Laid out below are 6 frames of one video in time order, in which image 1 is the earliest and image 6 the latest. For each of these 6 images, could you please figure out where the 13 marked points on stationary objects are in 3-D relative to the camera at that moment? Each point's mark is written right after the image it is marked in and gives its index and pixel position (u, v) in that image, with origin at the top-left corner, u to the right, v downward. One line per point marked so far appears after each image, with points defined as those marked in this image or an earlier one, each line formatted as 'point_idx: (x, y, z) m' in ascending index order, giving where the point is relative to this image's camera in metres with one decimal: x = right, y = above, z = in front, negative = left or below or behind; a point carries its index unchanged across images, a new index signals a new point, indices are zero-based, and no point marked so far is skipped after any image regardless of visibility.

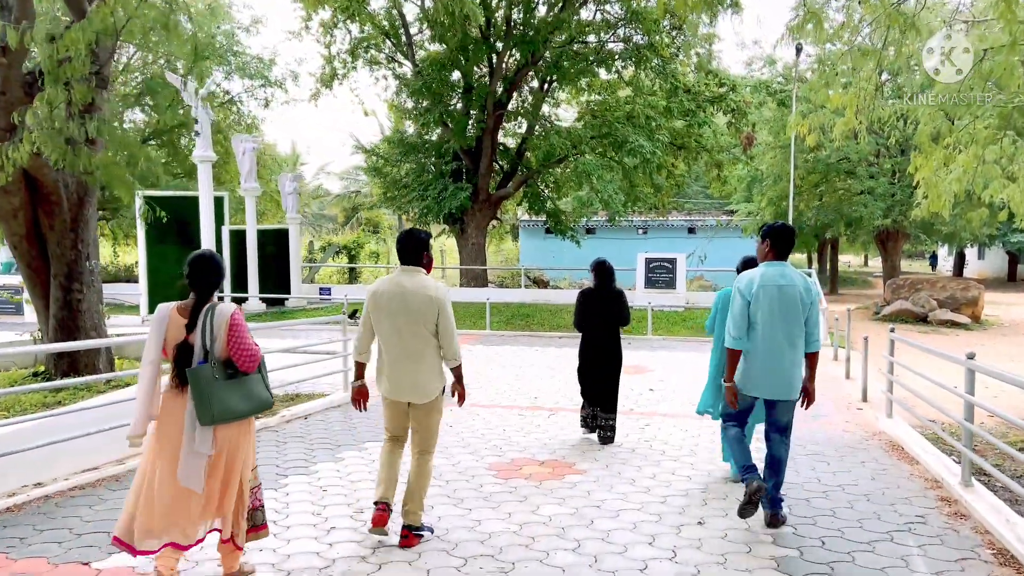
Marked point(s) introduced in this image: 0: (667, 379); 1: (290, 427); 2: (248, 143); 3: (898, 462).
0: (+1.9, -1.1, +10.1) m
1: (-2.0, -1.2, +7.4) m
2: (-5.0, +2.7, +15.6) m
3: (+2.9, -1.3, +6.2) m
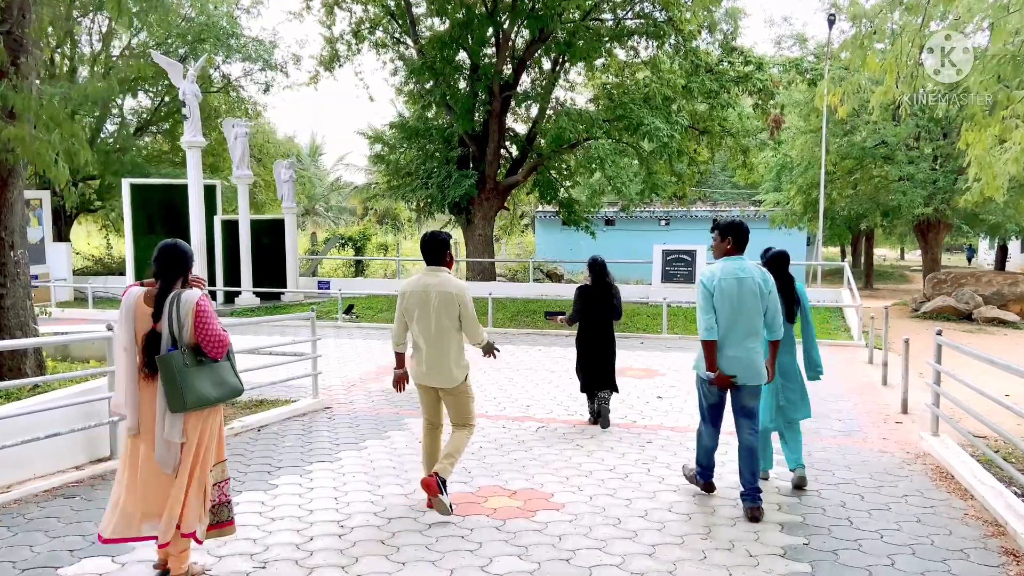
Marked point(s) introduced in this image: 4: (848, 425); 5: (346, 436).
0: (+1.8, -1.0, +9.0) m
1: (-2.1, -1.2, +6.5) m
2: (-4.8, +2.9, +14.8) m
3: (+2.7, -1.3, +5.1) m
4: (+3.0, -1.2, +7.4) m
5: (-1.3, -1.2, +6.7) m
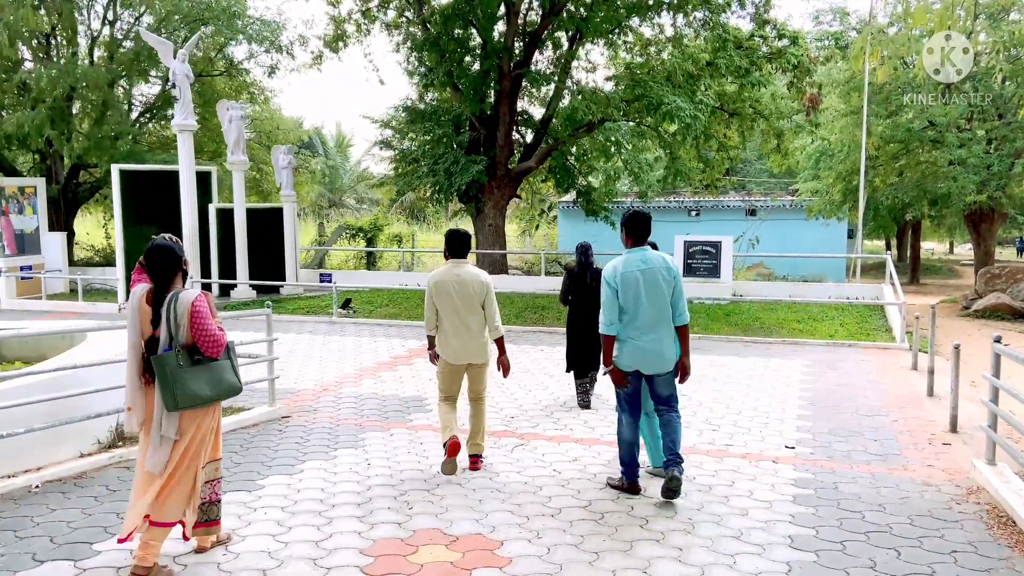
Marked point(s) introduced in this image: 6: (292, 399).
0: (+1.7, -1.0, +7.9) m
1: (-2.4, -1.1, +5.6) m
2: (-4.6, +3.0, +13.9) m
3: (+2.4, -1.3, +4.0) m
4: (+2.8, -1.2, +6.2) m
5: (-1.5, -1.1, +5.8) m
6: (-2.0, -1.0, +7.7) m
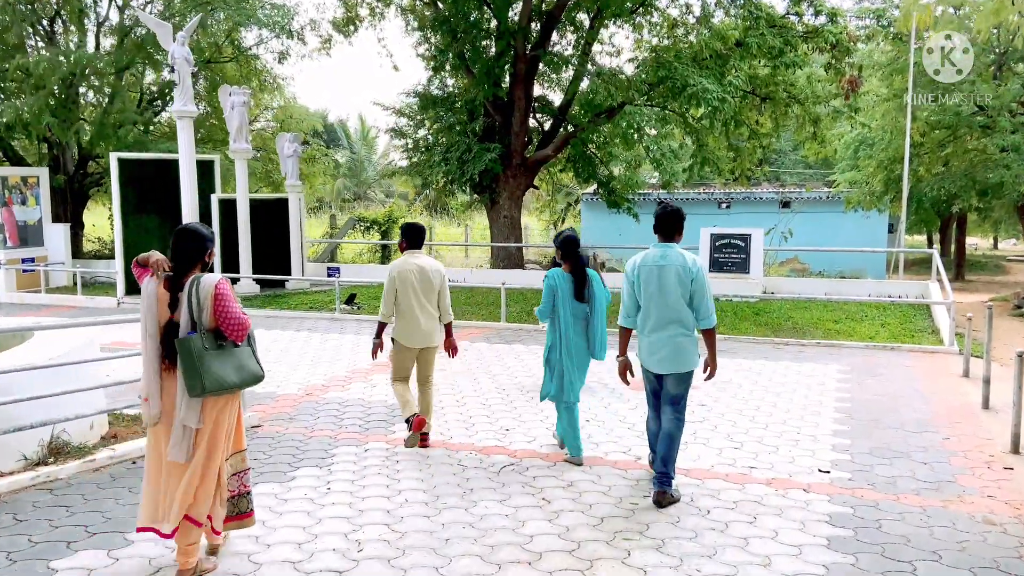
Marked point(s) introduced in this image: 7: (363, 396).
0: (+1.7, -1.0, +7.0) m
1: (-2.5, -1.1, +4.9) m
2: (-4.4, +3.1, +13.3) m
3: (+2.2, -1.3, +3.1) m
4: (+2.7, -1.2, +5.3) m
5: (-1.6, -1.1, +5.0) m
6: (-2.0, -1.0, +7.0) m
7: (-1.3, -1.0, +7.4) m
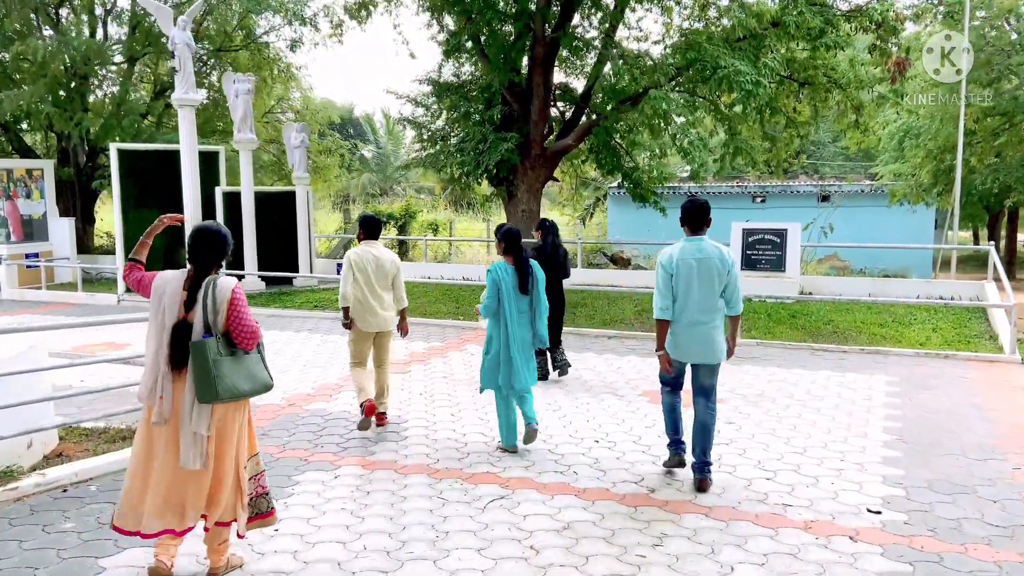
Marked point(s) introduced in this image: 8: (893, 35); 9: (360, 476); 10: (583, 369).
0: (+1.7, -1.0, +6.2) m
1: (-2.5, -1.1, +4.2) m
2: (-4.1, +3.1, +12.7) m
3: (+2.1, -1.3, +2.2) m
4: (+2.7, -1.2, +4.4) m
5: (-1.7, -1.1, +4.3) m
6: (-2.0, -1.0, +6.3) m
7: (-1.3, -1.0, +6.7) m
8: (+5.7, +3.8, +12.6) m
9: (-0.9, -1.1, +4.8) m
10: (+0.7, -0.8, +7.9) m
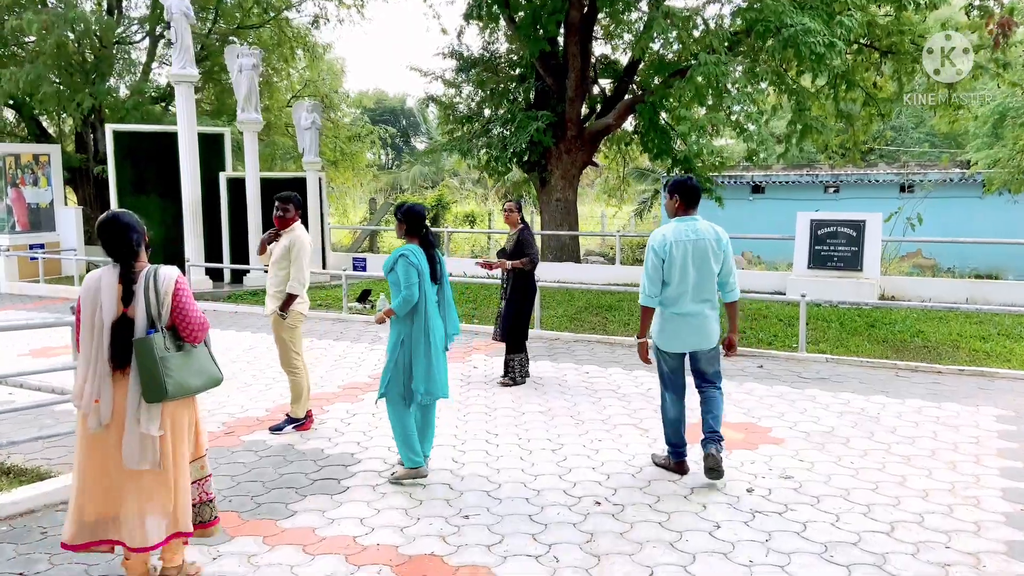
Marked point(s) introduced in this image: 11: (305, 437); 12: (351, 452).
0: (+1.6, -1.0, +4.6) m
1: (-2.8, -1.1, +2.9) m
2: (-3.7, +3.2, +11.5) m
3: (+1.7, -1.4, +0.6) m
4: (+2.4, -1.3, +2.8) m
5: (-1.9, -1.1, +3.0) m
6: (-2.1, -1.0, +5.0) m
7: (-1.4, -1.0, +5.3) m
8: (+6.2, +3.8, +10.6) m
9: (-1.1, -1.1, +3.4) m
10: (+0.7, -0.8, +6.3) m
11: (-1.3, -1.0, +5.4) m
12: (-0.9, -1.0, +5.0) m
